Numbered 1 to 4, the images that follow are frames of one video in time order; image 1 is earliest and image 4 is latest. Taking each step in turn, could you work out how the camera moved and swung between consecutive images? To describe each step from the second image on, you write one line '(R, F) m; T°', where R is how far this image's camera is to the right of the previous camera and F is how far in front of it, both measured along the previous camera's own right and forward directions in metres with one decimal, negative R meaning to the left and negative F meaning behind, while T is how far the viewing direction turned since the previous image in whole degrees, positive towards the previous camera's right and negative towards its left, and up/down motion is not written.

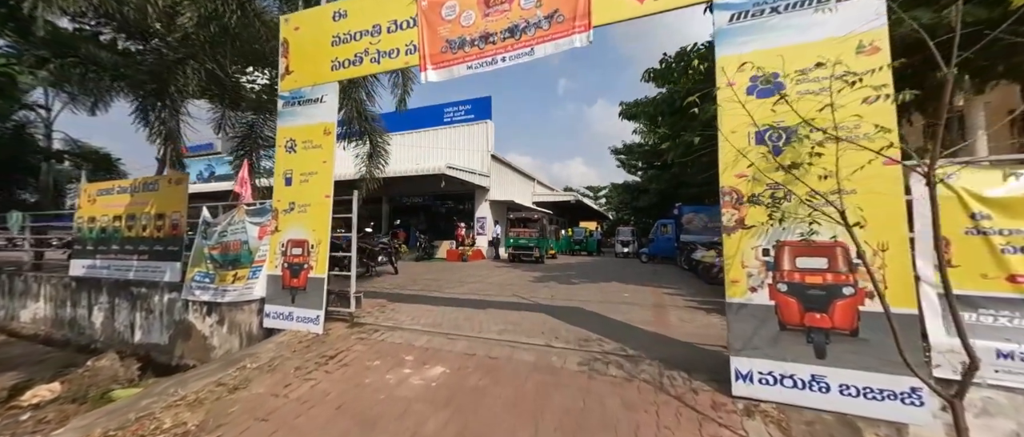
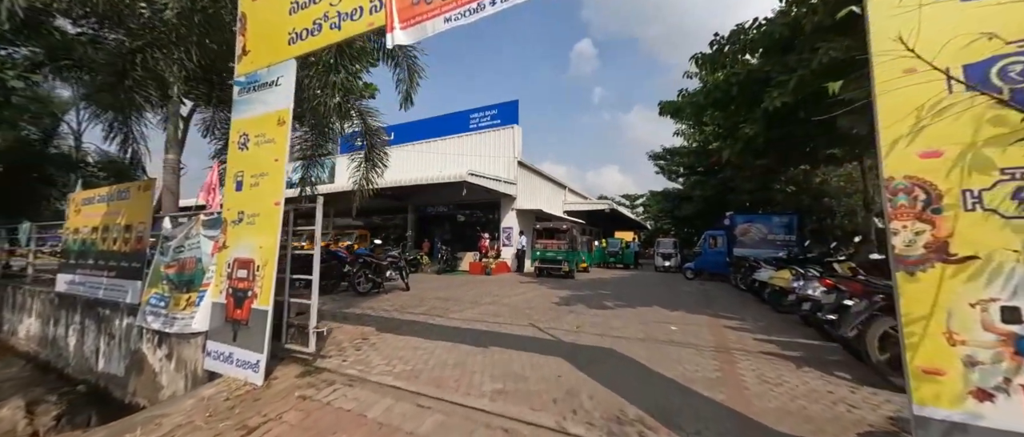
(+0.3, +1.1) m; -6°
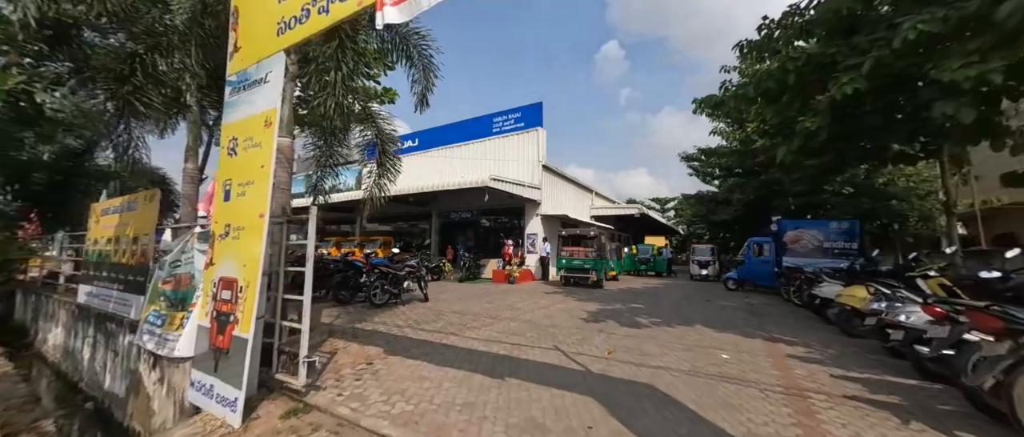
(+0.1, +0.5) m; -4°
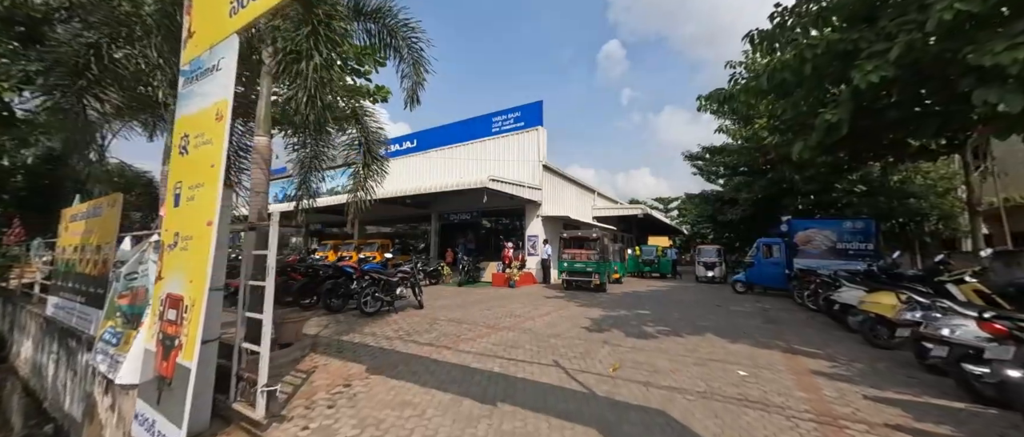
(+0.1, +0.4) m; 0°
